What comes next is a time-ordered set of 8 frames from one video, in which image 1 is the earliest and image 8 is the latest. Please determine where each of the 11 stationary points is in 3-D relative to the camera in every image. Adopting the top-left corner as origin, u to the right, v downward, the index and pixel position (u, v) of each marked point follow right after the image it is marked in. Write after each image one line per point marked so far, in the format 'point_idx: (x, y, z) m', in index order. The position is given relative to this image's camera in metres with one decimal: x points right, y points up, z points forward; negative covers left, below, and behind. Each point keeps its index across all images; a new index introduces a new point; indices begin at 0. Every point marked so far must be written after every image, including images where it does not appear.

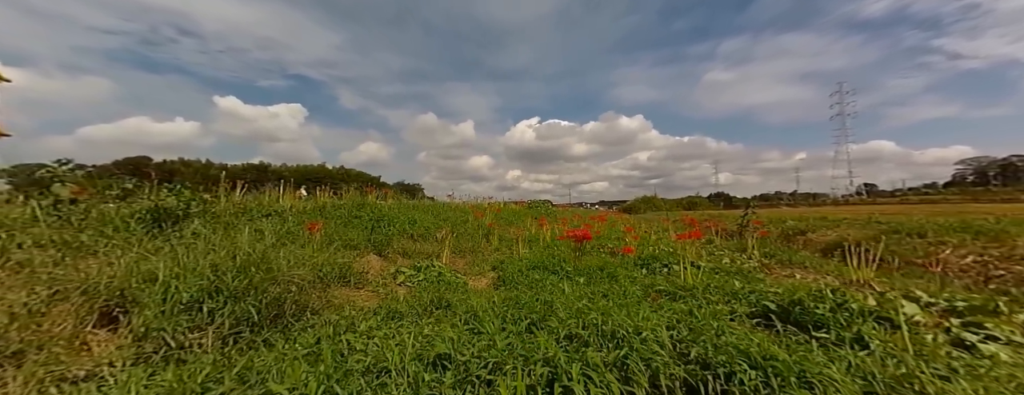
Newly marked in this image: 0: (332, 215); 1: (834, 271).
0: (-2.9, -0.2, +5.2) m
1: (+4.3, -1.0, +4.2) m
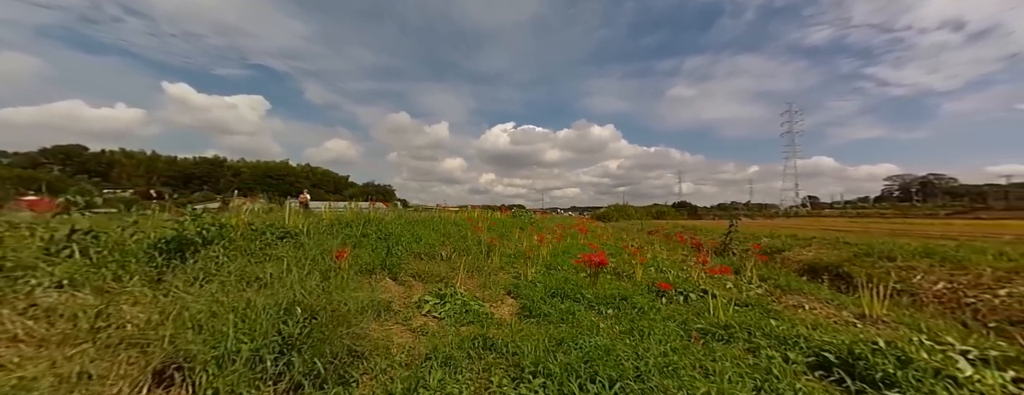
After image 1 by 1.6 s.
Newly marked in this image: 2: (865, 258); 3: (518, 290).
0: (-2.6, -0.5, +4.9) m
1: (+4.5, -1.5, +4.4) m
2: (+8.5, -1.5, +7.6) m
3: (+0.1, -1.4, +4.9) m
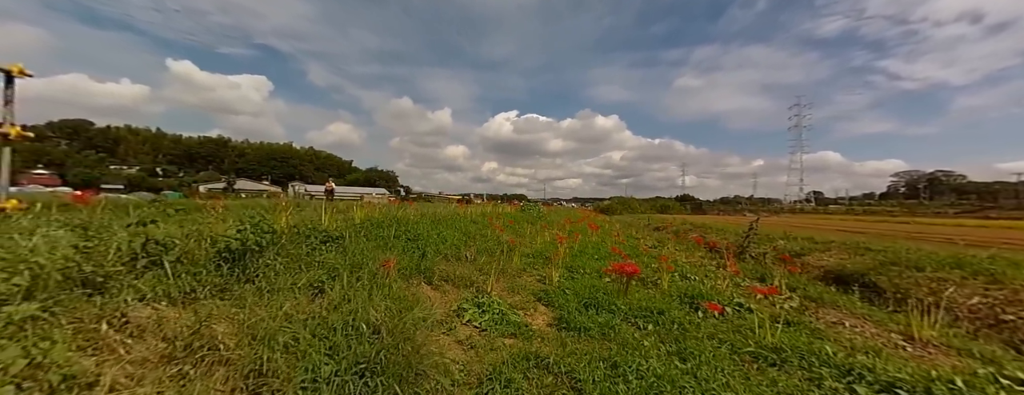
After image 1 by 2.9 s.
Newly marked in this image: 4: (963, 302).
0: (-2.2, -0.6, +4.9) m
1: (+5.0, -1.7, +4.4) m
2: (+9.0, -1.6, +7.5) m
3: (+0.5, -1.5, +4.8) m
4: (+7.5, -1.7, +5.3) m
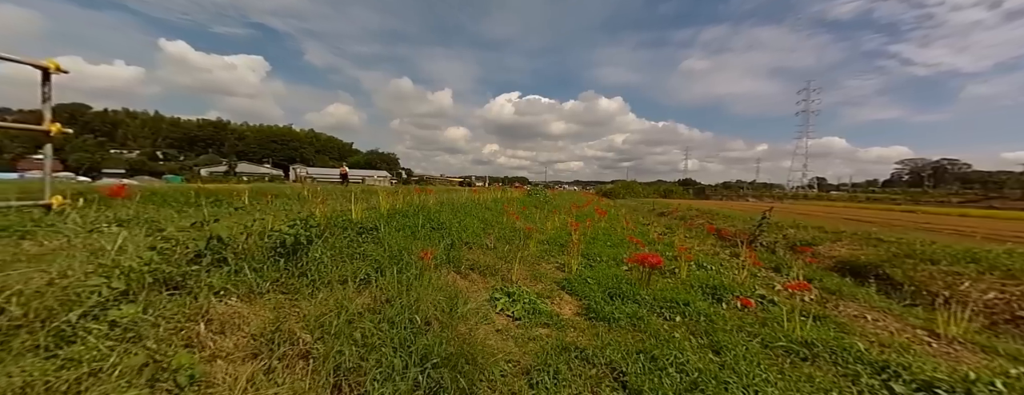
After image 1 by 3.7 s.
0: (-1.8, -0.4, +5.0) m
1: (+5.4, -1.6, +4.4) m
2: (+9.4, -1.5, +7.5) m
3: (+0.9, -1.4, +4.9) m
4: (+7.9, -1.7, +5.3) m
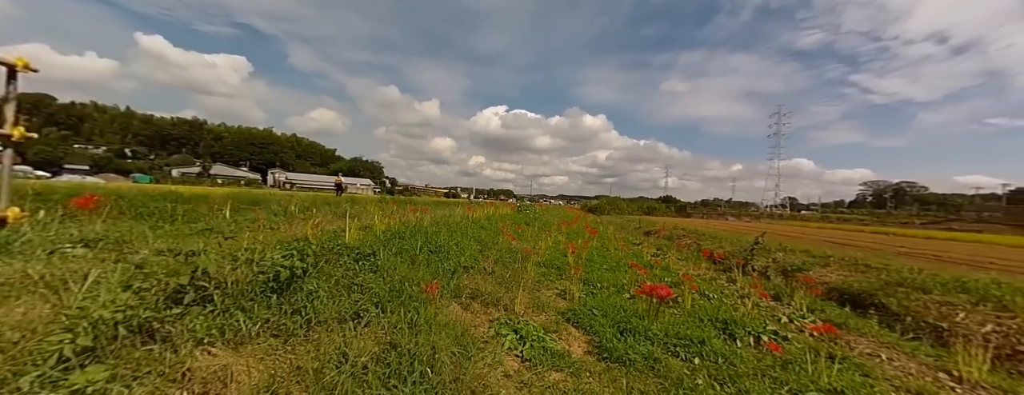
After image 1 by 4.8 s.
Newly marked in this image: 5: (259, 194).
0: (-1.7, -0.8, +4.6) m
1: (+5.4, -2.1, +4.4) m
2: (+9.3, -2.2, +7.6) m
3: (+1.0, -1.8, +4.7) m
4: (+7.9, -2.2, +5.4) m
5: (-12.8, 0.0, +16.0) m
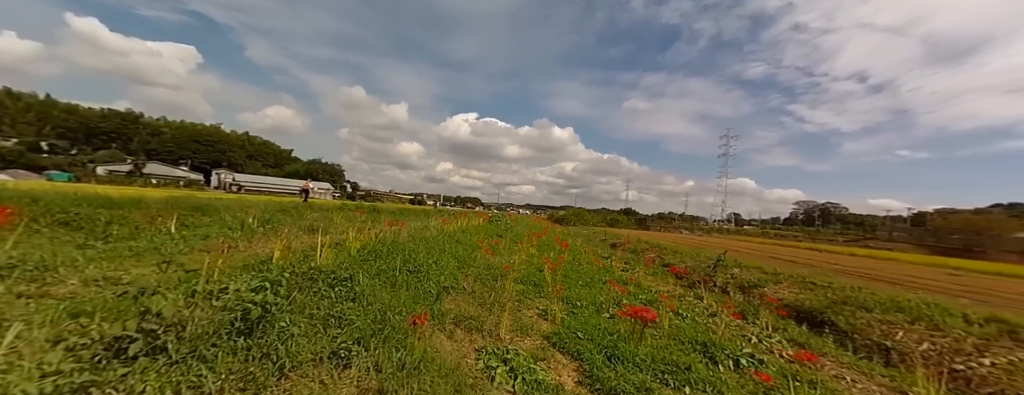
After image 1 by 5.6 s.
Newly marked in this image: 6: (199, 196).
0: (-1.9, -1.0, +4.3) m
1: (+5.2, -2.6, +4.6) m
2: (+8.8, -2.9, +8.3) m
3: (+0.7, -2.1, +4.5) m
4: (+7.5, -2.8, +5.9) m
5: (-14.1, -0.1, +14.5) m
6: (-17.0, +0.1, +17.1) m
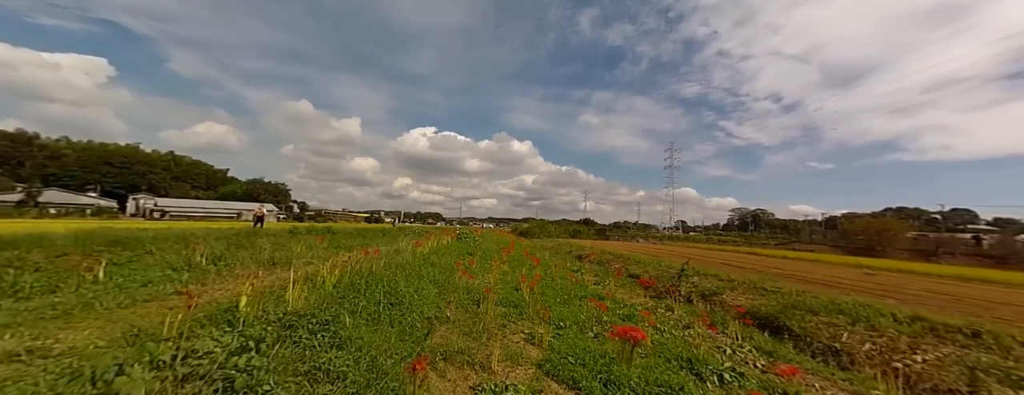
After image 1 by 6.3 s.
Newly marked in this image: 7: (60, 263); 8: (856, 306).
0: (-2.0, -1.3, +3.9) m
1: (+5.0, -2.9, +5.1) m
2: (+8.2, -3.3, +9.0) m
3: (+0.6, -2.4, +4.4) m
4: (+7.2, -3.1, +6.6) m
5: (-15.3, -1.0, +12.7) m
6: (-18.5, -1.0, +15.0) m
7: (-9.9, -1.2, +6.9) m
8: (+9.7, -3.1, +8.9) m
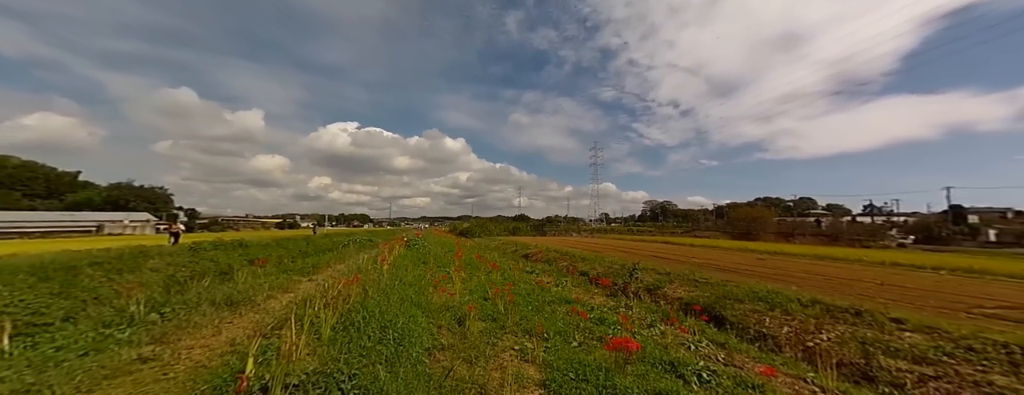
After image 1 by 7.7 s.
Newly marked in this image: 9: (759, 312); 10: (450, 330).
0: (-1.7, -1.8, +3.6) m
1: (+5.0, -3.2, +6.1) m
2: (+7.3, -3.5, +10.6) m
3: (+0.8, -2.8, +4.6) m
4: (+6.8, -3.4, +8.0) m
5: (-16.5, -1.7, +9.5) m
6: (-20.1, -1.7, +11.2) m
7: (-10.0, -1.8, +5.0) m
8: (+8.8, -3.3, +10.8) m
9: (+7.2, -3.4, +9.2) m
10: (-1.2, -2.5, +6.0) m
